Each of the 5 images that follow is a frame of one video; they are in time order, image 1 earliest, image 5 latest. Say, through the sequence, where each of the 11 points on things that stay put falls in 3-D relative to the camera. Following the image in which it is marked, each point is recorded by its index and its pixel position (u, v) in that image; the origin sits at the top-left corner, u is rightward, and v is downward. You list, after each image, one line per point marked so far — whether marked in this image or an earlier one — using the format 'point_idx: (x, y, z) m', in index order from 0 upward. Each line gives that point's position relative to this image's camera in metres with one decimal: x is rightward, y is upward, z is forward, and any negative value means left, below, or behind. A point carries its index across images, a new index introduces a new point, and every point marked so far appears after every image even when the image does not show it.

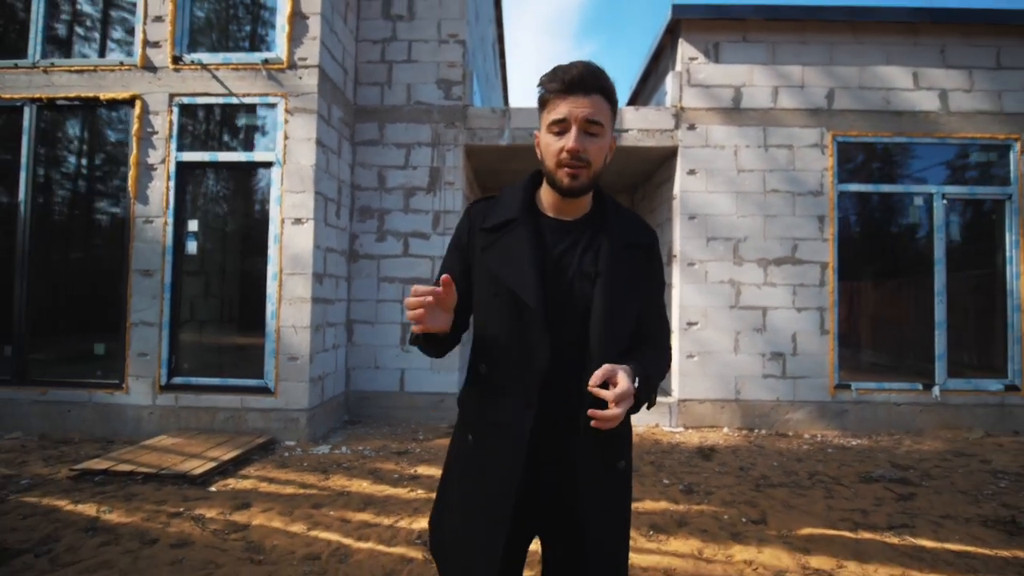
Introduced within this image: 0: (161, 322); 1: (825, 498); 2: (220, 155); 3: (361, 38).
0: (-4.3, -0.4, +5.7) m
1: (+2.9, -1.9, +4.2) m
2: (-3.6, +1.6, +5.8) m
3: (-2.2, +3.7, +6.9) m
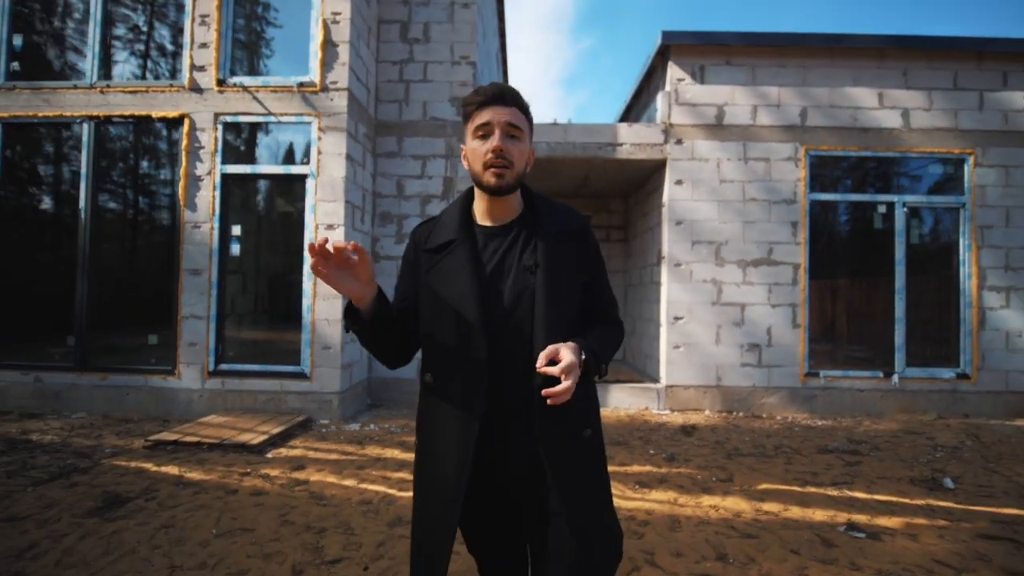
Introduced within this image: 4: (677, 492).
0: (-4.2, -0.4, +6.4) m
1: (+3.0, -1.9, +5.0) m
2: (-3.5, +1.7, +6.5) m
3: (-2.1, +3.7, +7.6) m
4: (+1.5, -1.8, +4.2) m
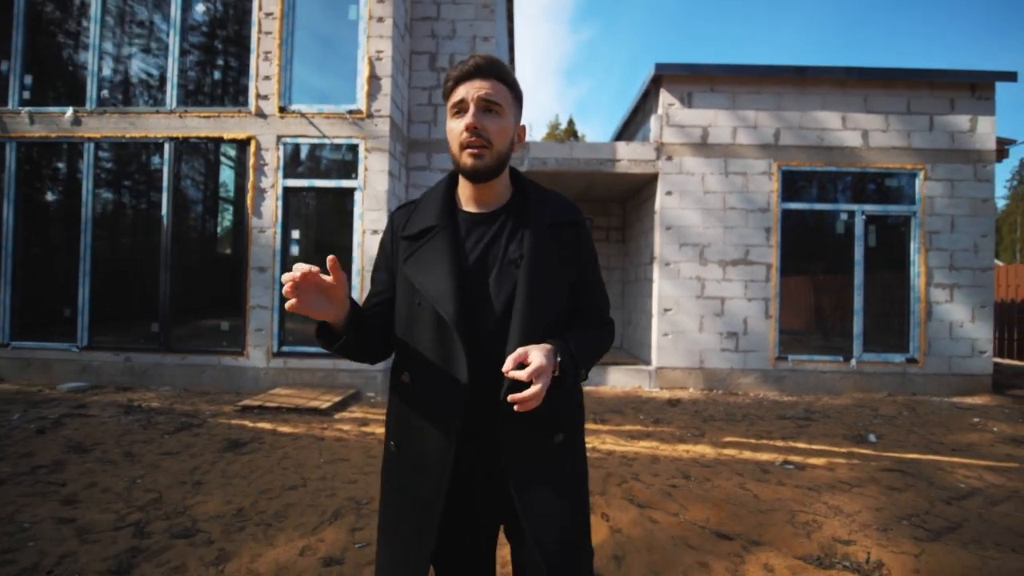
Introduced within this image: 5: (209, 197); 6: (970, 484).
0: (-4.0, -0.3, +7.7) m
1: (+3.2, -1.9, +6.3) m
2: (-3.3, +1.8, +7.7) m
3: (-1.9, +3.8, +8.8) m
4: (+1.7, -1.8, +5.4) m
5: (-5.2, +1.6, +7.9) m
6: (+4.4, -1.9, +4.5) m
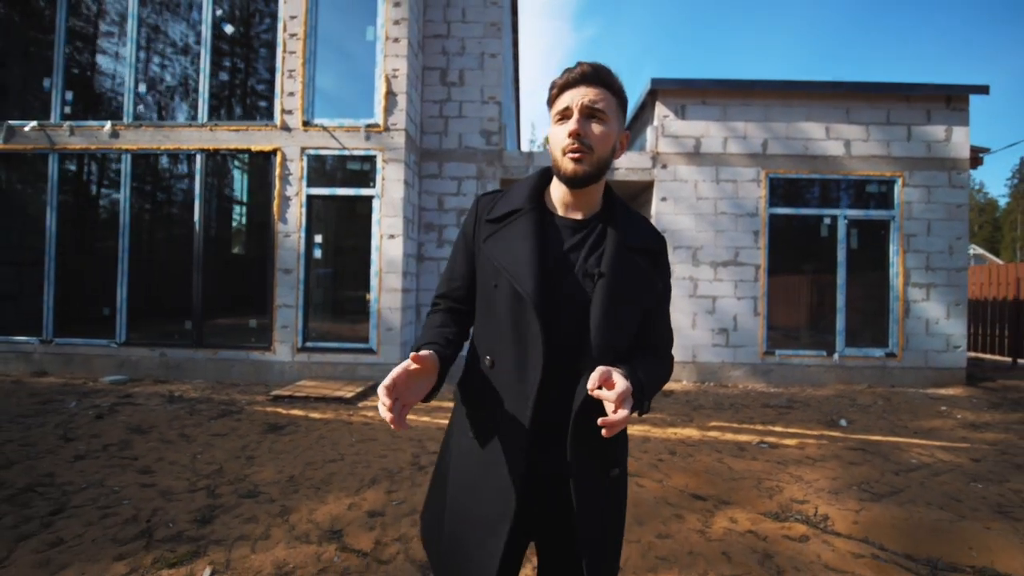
0: (-3.9, -0.3, +8.3) m
1: (+3.3, -1.9, +6.9) m
2: (-3.2, +1.8, +8.4) m
3: (-1.8, +3.8, +9.4) m
4: (+1.8, -1.8, +6.1) m
5: (-5.1, +1.5, +8.6) m
6: (+4.5, -1.9, +5.1) m
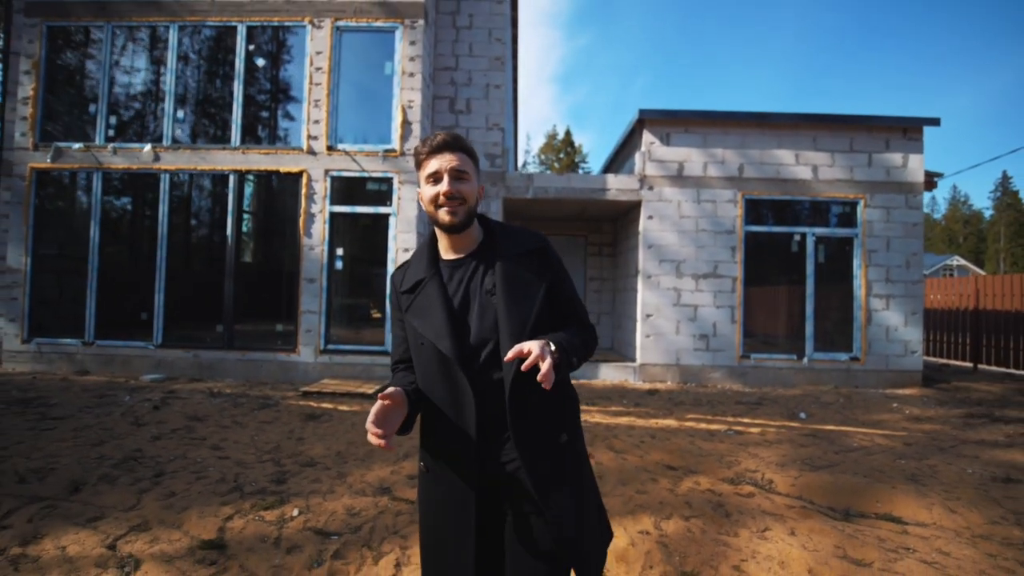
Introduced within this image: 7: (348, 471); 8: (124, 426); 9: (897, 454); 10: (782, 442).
0: (-3.8, -0.5, +9.2) m
1: (+3.4, -2.0, +7.9) m
2: (-3.1, +1.6, +9.3) m
3: (-1.7, +3.6, +10.4) m
4: (+1.9, -2.0, +7.0) m
5: (-5.0, +1.4, +9.5) m
6: (+4.6, -2.0, +6.1) m
7: (-1.6, -1.8, +4.6) m
8: (-4.9, -1.8, +5.9) m
9: (+4.7, -2.0, +5.6) m
10: (+3.5, -2.0, +5.9) m
